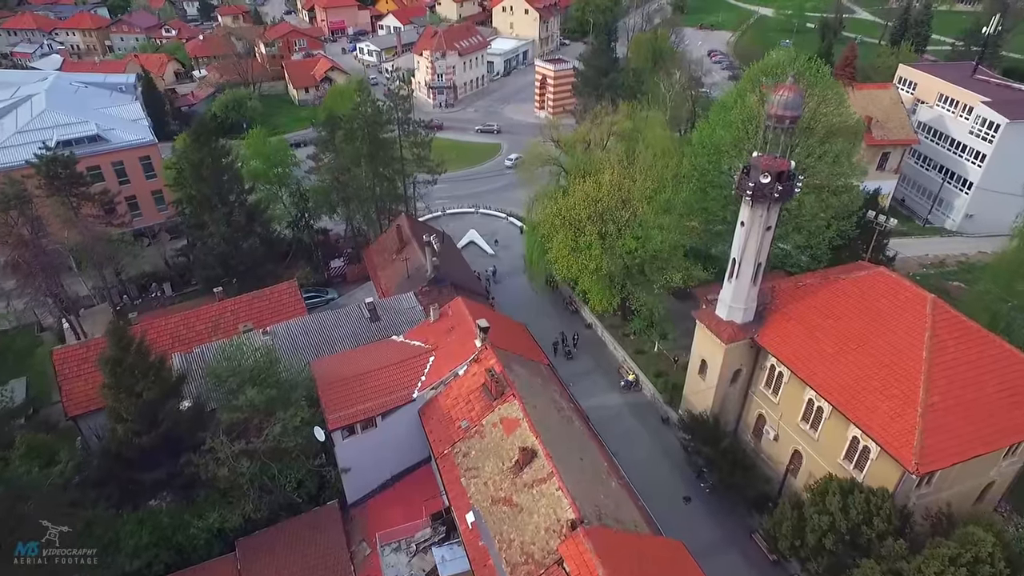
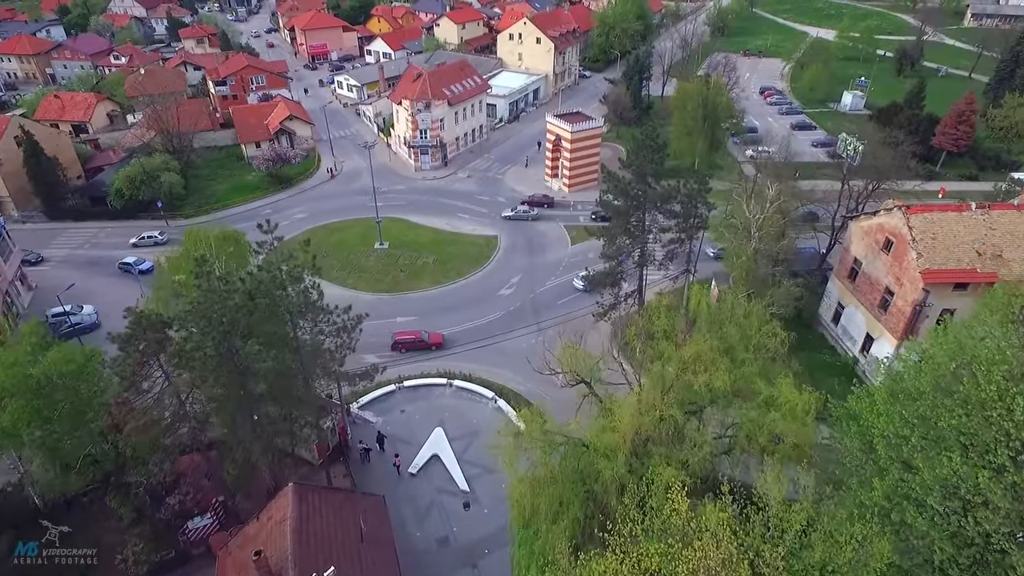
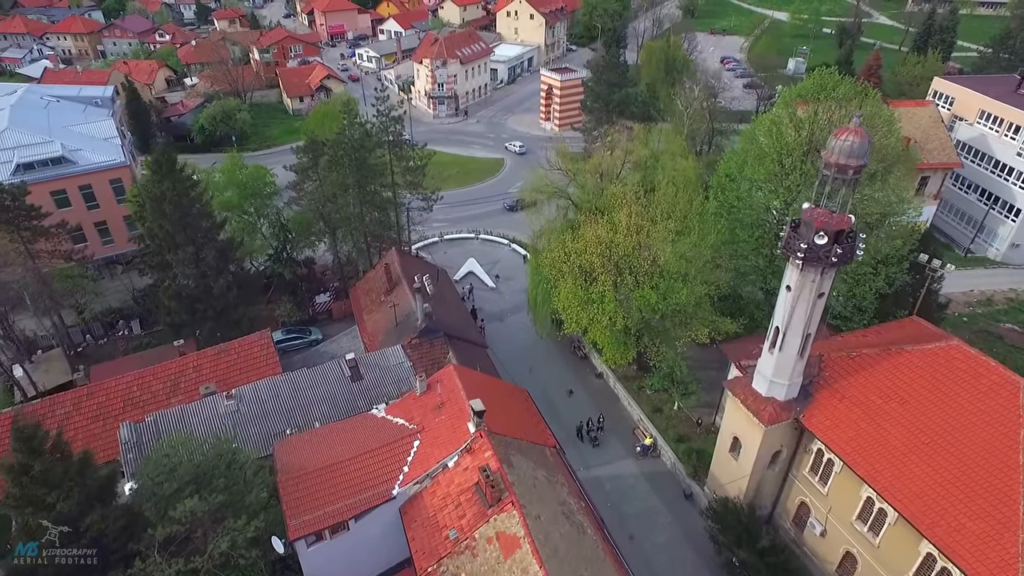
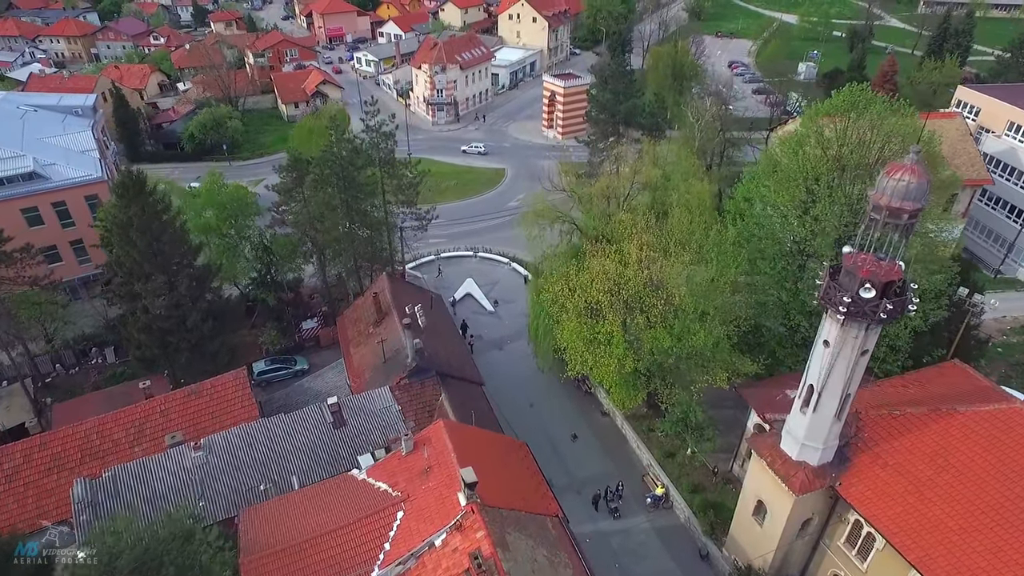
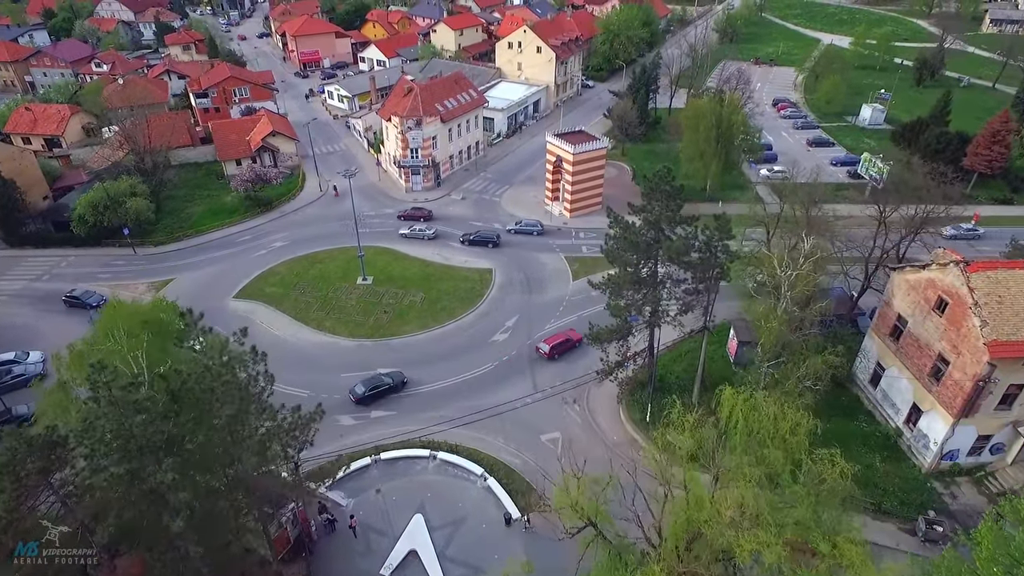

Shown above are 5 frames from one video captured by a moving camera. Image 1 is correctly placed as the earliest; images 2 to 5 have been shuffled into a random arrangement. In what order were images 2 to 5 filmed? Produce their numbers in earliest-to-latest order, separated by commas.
3, 4, 2, 5
